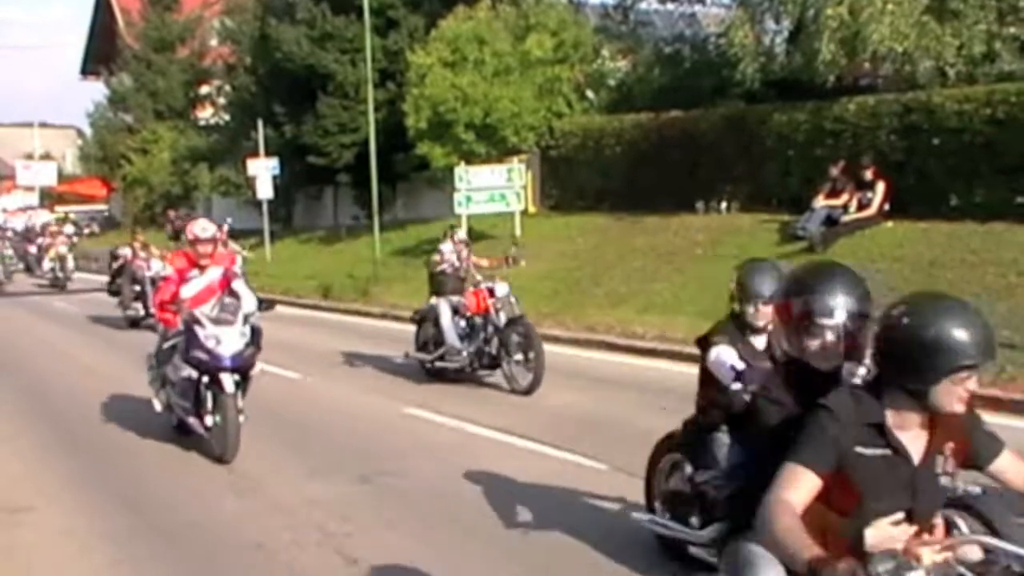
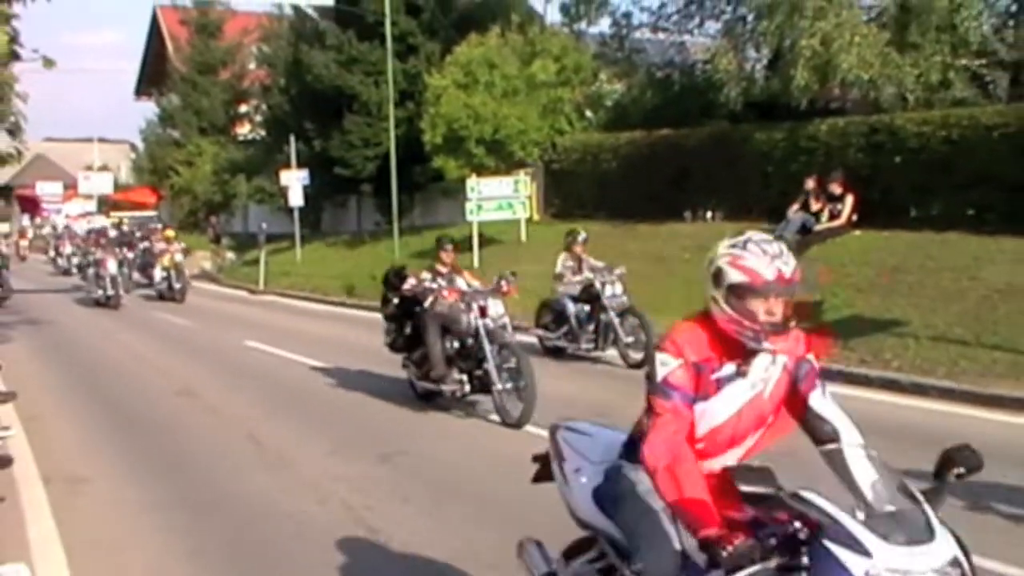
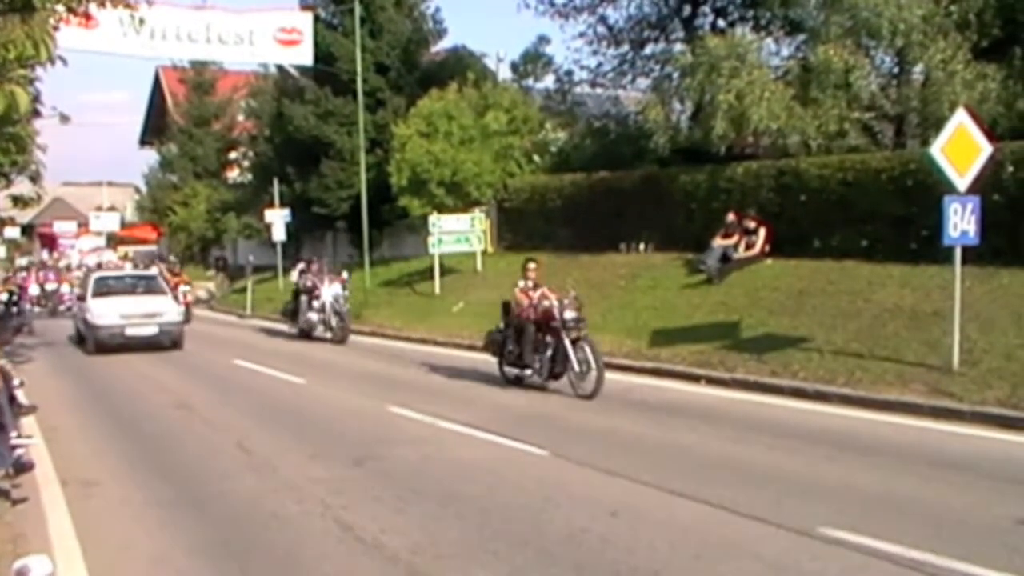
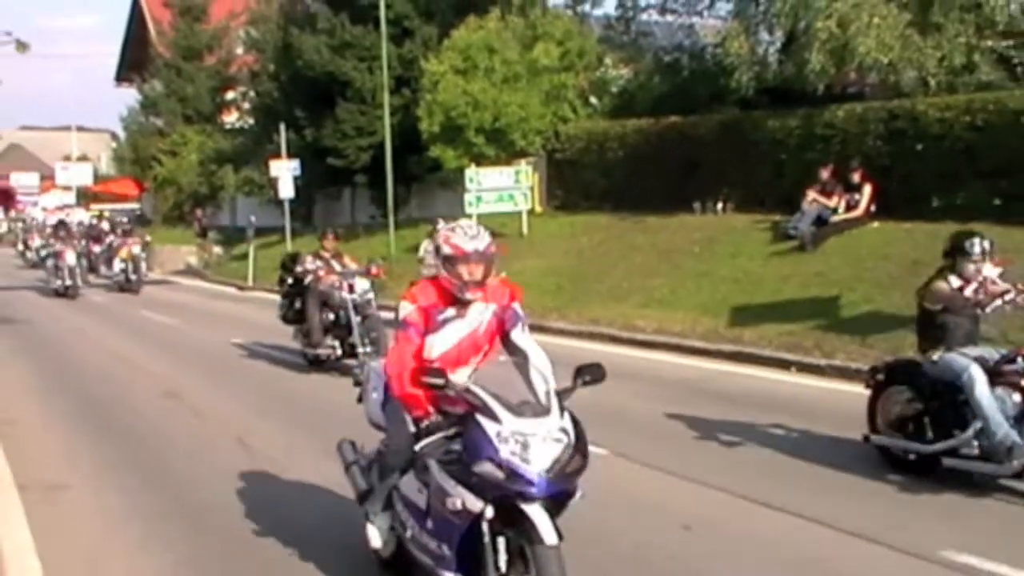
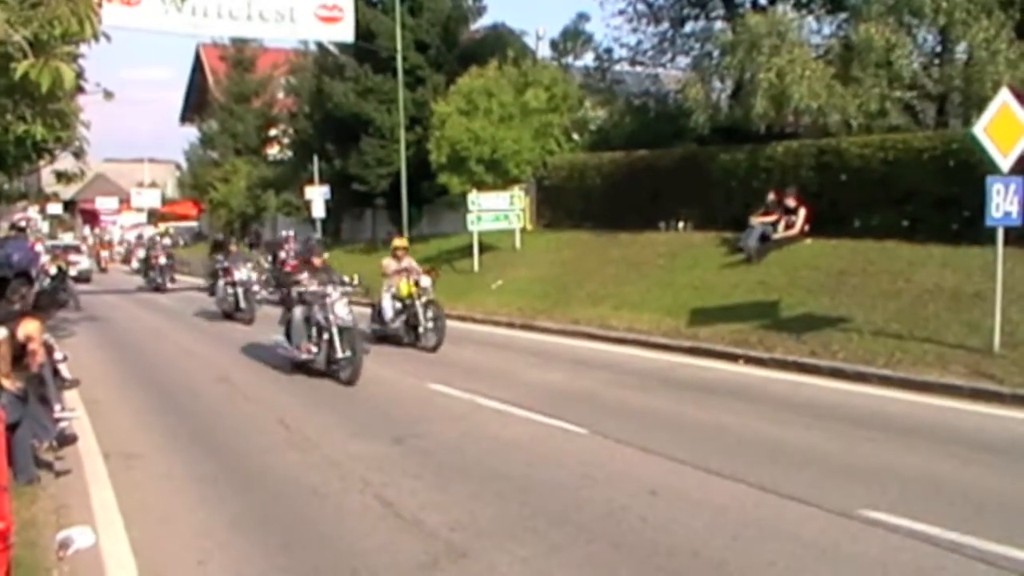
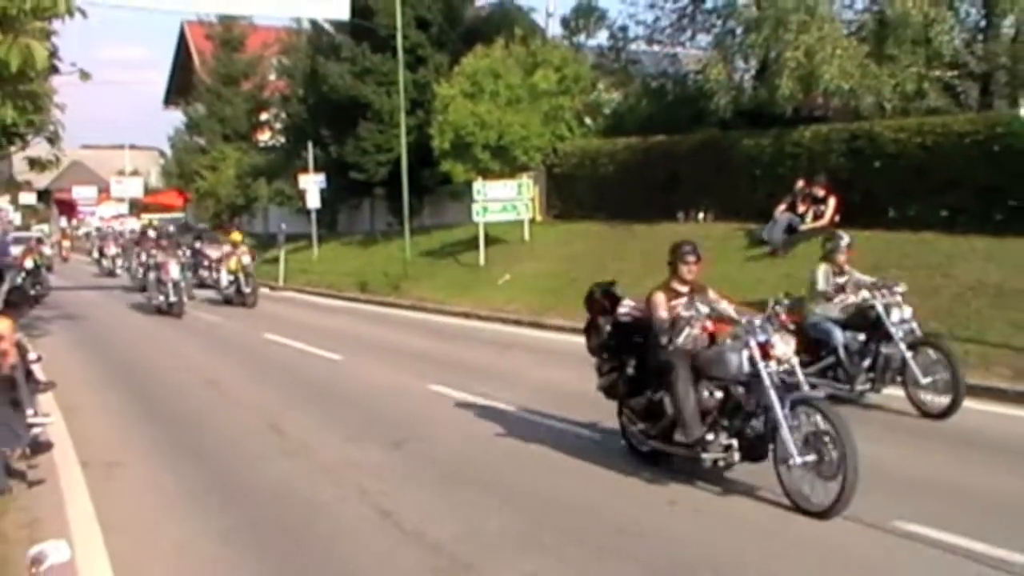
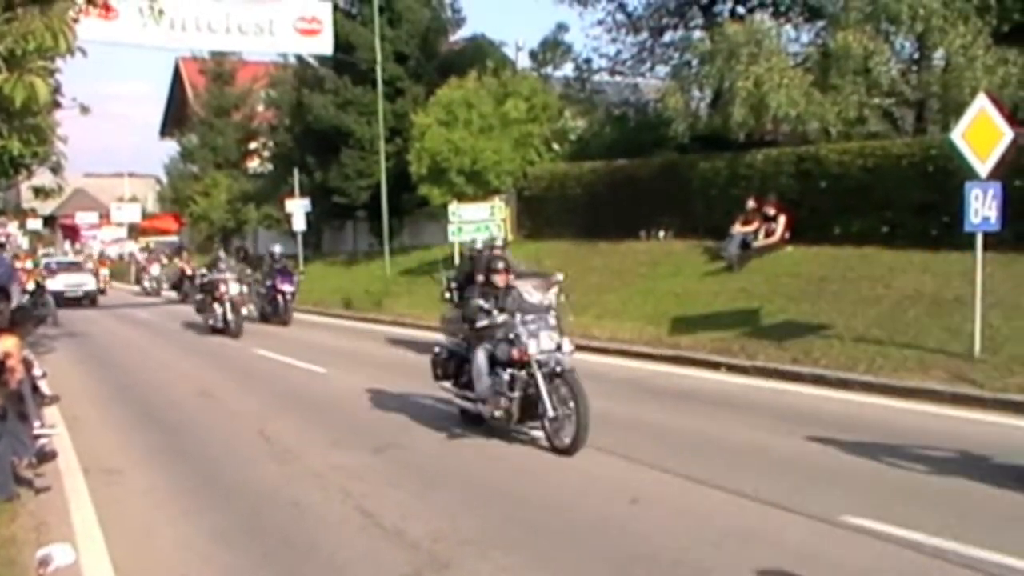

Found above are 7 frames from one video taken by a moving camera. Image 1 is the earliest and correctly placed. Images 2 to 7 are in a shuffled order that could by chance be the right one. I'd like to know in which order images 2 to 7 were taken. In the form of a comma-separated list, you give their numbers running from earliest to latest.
4, 2, 6, 5, 7, 3
